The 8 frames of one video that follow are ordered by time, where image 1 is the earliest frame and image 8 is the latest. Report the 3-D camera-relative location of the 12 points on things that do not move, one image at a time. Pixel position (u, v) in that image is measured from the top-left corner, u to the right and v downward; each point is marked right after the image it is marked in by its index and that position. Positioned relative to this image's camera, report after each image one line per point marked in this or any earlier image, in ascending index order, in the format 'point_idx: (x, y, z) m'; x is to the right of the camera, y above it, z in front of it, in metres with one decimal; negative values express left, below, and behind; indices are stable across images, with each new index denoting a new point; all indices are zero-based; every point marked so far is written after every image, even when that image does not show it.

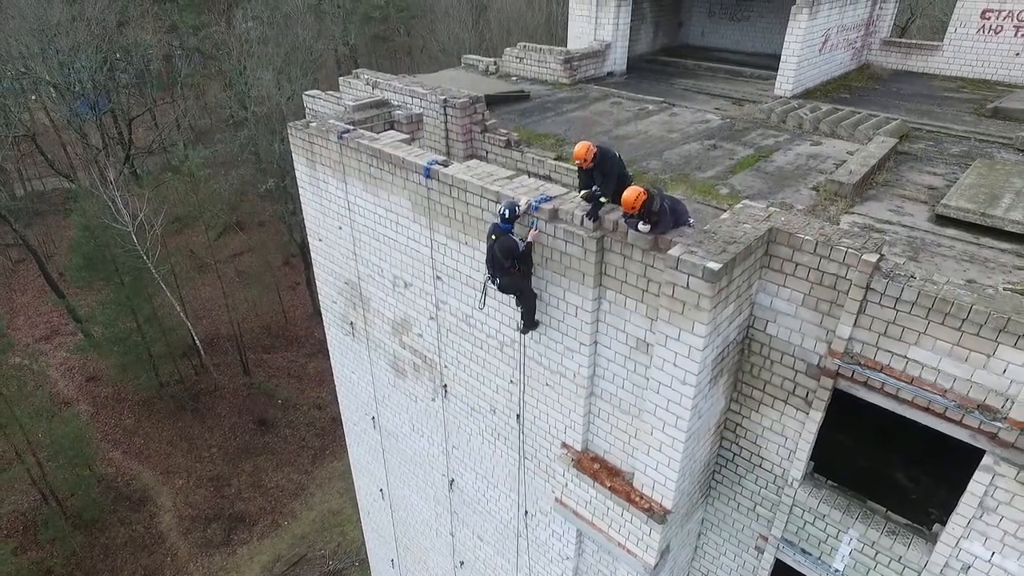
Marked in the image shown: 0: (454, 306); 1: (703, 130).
0: (-0.6, -0.2, +6.3) m
1: (+2.7, +2.2, +9.0) m
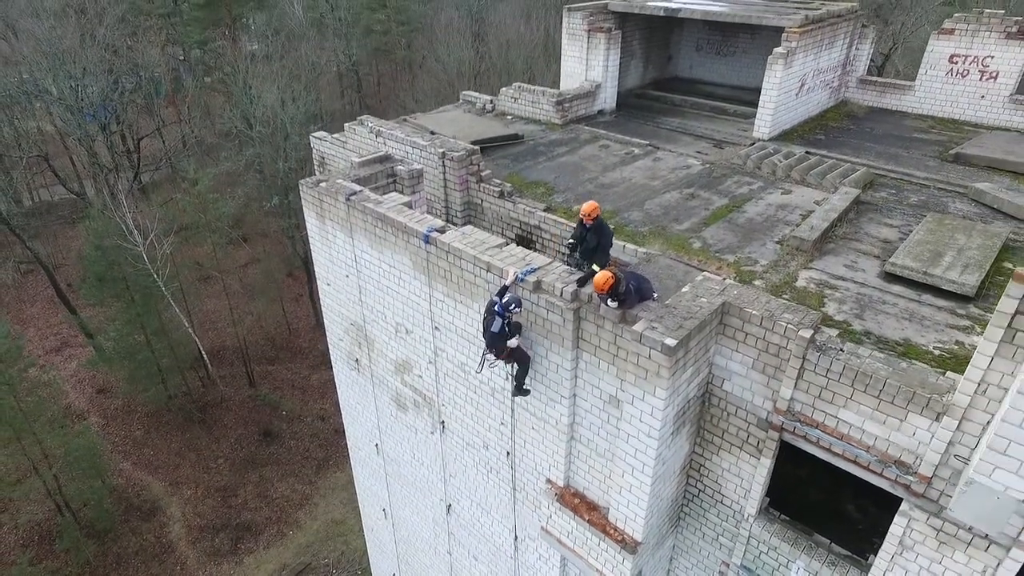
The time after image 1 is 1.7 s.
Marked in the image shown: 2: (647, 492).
0: (-0.7, -0.7, +7.0) m
1: (+2.6, +1.7, +9.7) m
2: (+1.2, -1.8, +5.6) m
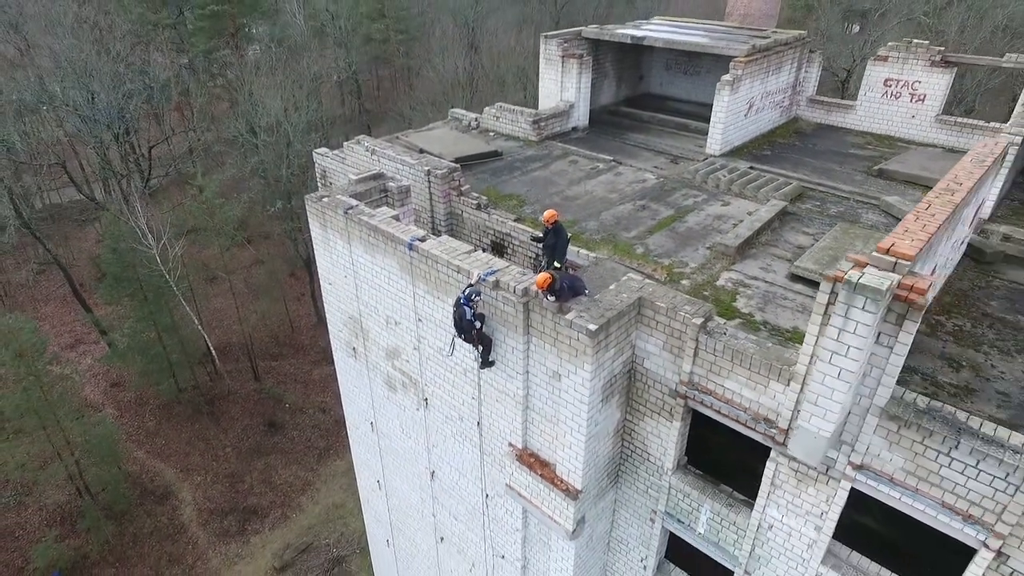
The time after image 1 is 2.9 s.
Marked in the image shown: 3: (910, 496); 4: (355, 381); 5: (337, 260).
0: (-1.0, -0.7, +8.4) m
1: (+2.2, +1.7, +11.2) m
2: (+0.8, -1.7, +7.0) m
3: (+3.4, -1.8, +5.4) m
4: (-2.7, -1.6, +10.9) m
5: (-2.6, +0.4, +9.6) m
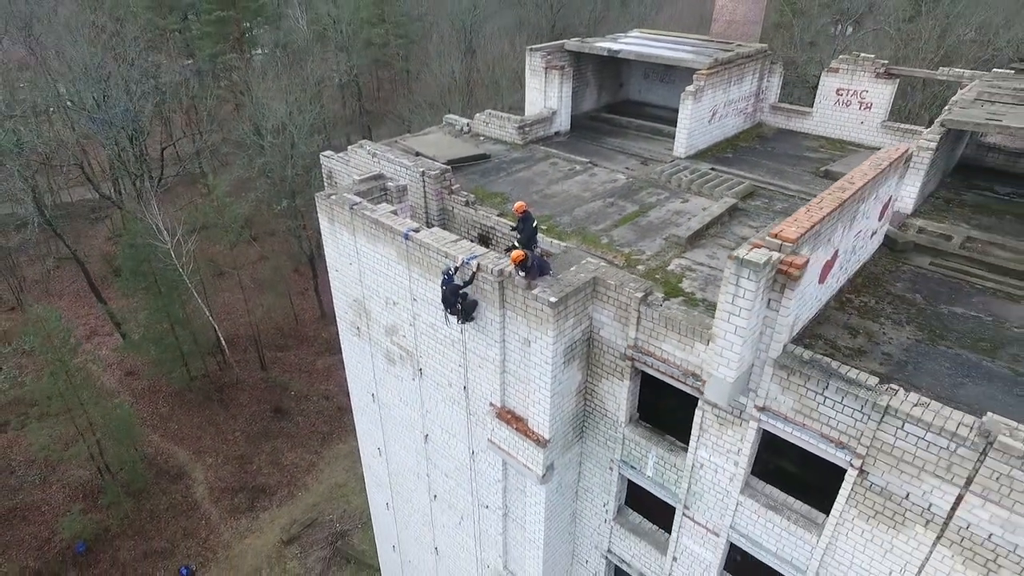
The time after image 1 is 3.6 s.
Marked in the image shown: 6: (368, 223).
0: (-1.3, -0.4, +9.9) m
1: (+1.9, +1.9, +12.6) m
2: (+0.5, -1.5, +8.5) m
3: (+3.1, -1.5, +6.9) m
4: (-3.0, -1.3, +12.4) m
5: (-2.9, +0.7, +11.0) m
6: (-2.2, +1.0, +10.0) m
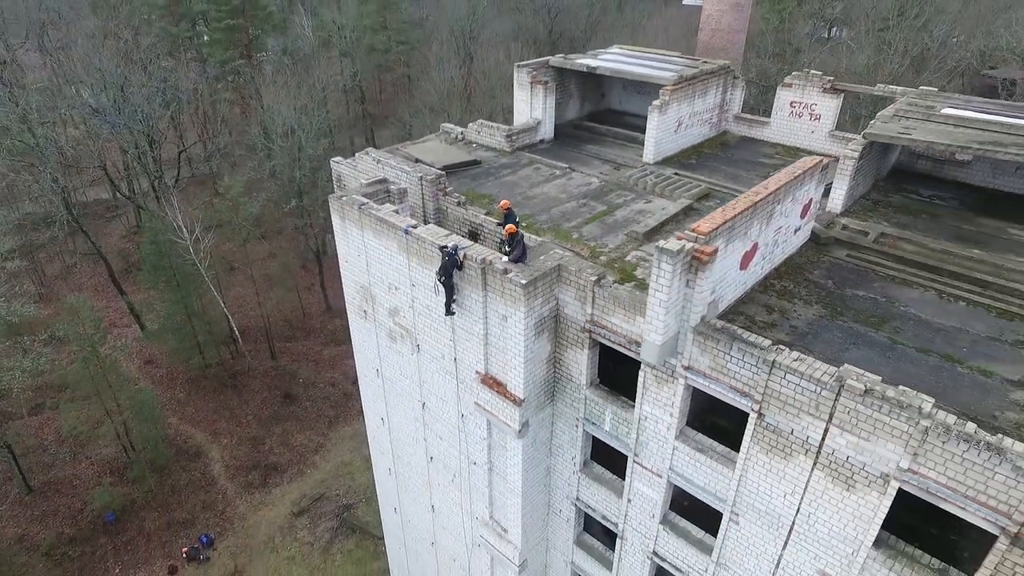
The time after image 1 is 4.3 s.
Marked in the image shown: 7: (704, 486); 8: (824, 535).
0: (-1.6, -0.2, +11.7) m
1: (+1.6, +2.2, +14.5) m
2: (+0.2, -1.3, +10.4) m
3: (+2.8, -1.3, +8.7) m
4: (-3.3, -1.1, +14.2) m
5: (-3.2, +0.9, +12.9) m
6: (-2.6, +1.2, +11.9) m
7: (+2.9, -3.0, +9.7) m
8: (+4.1, -3.2, +8.4) m
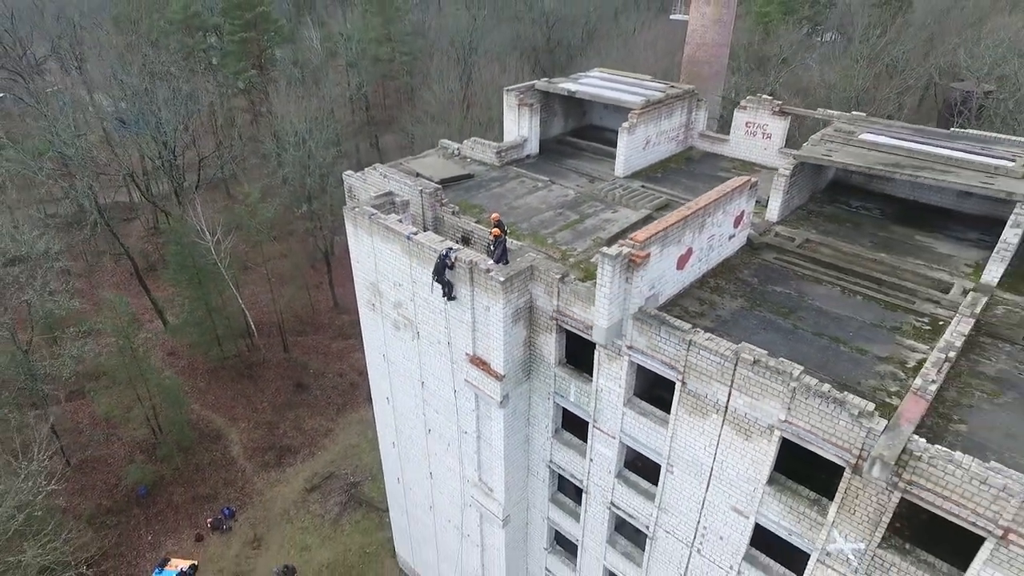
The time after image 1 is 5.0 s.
0: (-2.0, -0.1, +14.1) m
1: (+1.3, +2.2, +16.8) m
2: (-0.2, -1.2, +12.7) m
3: (+2.4, -1.2, +11.1) m
4: (-3.6, -1.0, +16.6) m
5: (-3.5, +1.0, +15.3) m
6: (-2.9, +1.3, +14.3) m
7: (+2.5, -2.9, +12.0) m
8: (+3.7, -3.2, +10.7) m
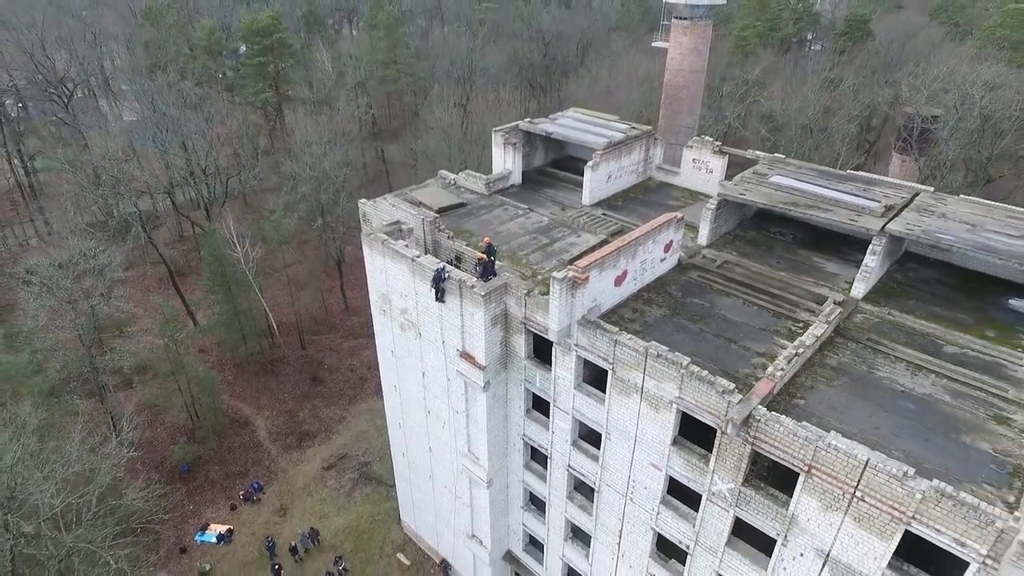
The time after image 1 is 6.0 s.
0: (-2.5, -0.4, +18.1) m
1: (+0.8, +1.9, +20.8) m
2: (-0.7, -1.5, +16.7) m
3: (+1.9, -1.5, +15.1) m
4: (-4.1, -1.3, +20.6) m
5: (-4.1, +0.7, +19.3) m
6: (-3.4, +1.0, +18.3) m
7: (+2.0, -3.2, +16.0) m
8: (+3.1, -3.5, +14.7) m
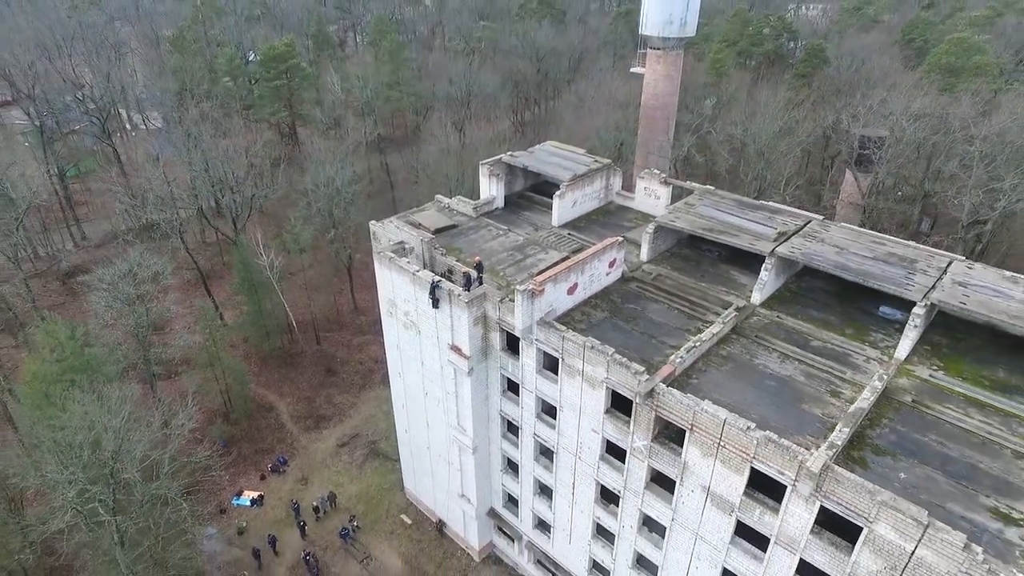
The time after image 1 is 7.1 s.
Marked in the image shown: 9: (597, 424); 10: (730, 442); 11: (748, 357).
0: (-3.3, -0.7, +23.1) m
1: (0.0, +1.7, +25.7) m
2: (-1.5, -1.8, +21.7) m
3: (+1.1, -1.8, +20.0) m
4: (-4.9, -1.6, +25.6) m
5: (-4.8, +0.4, +24.2) m
6: (-4.2, +0.8, +23.2) m
7: (+1.2, -3.5, +21.0) m
8: (+2.4, -3.7, +19.7) m
9: (+2.6, -4.2, +19.6) m
10: (+5.4, -3.8, +16.0) m
11: (+7.0, -2.1, +19.1) m
